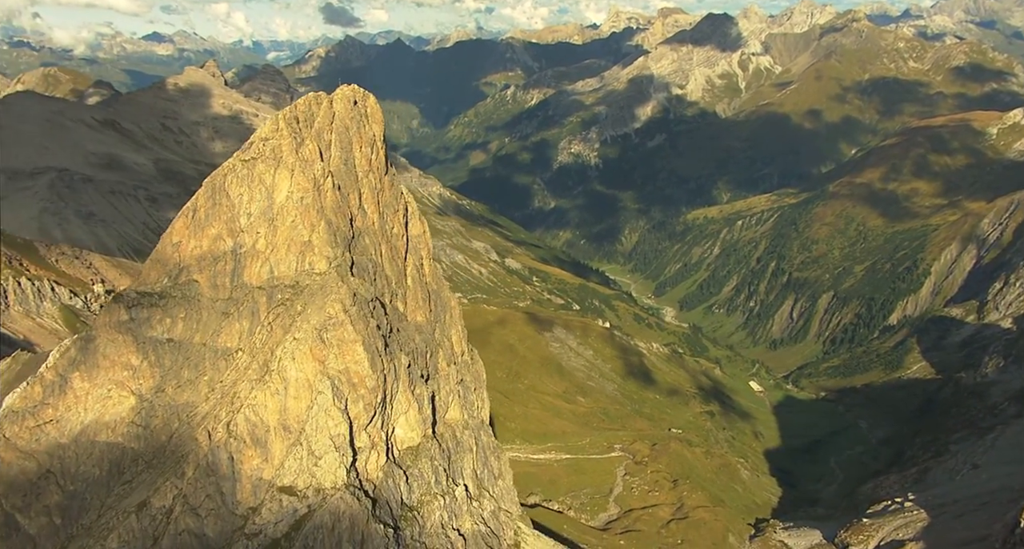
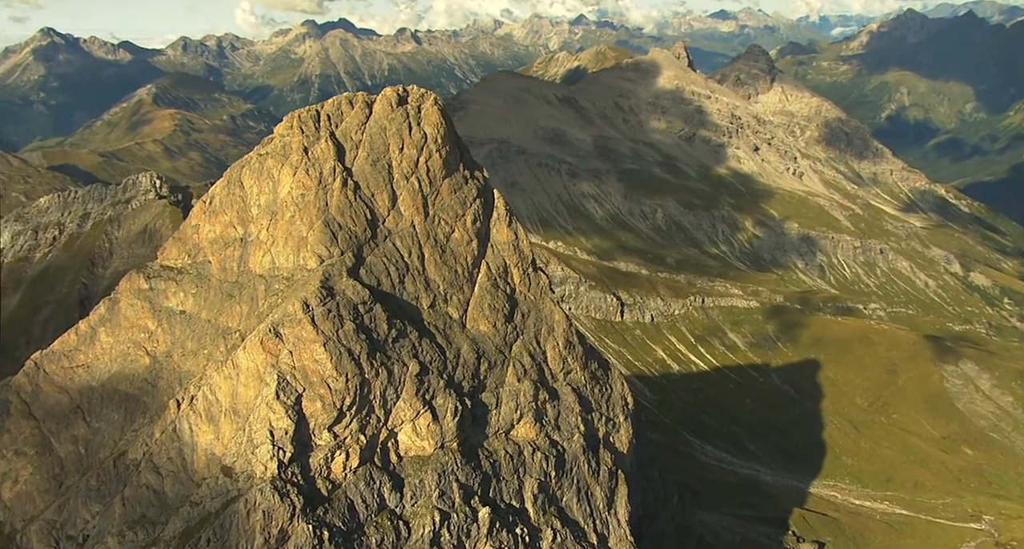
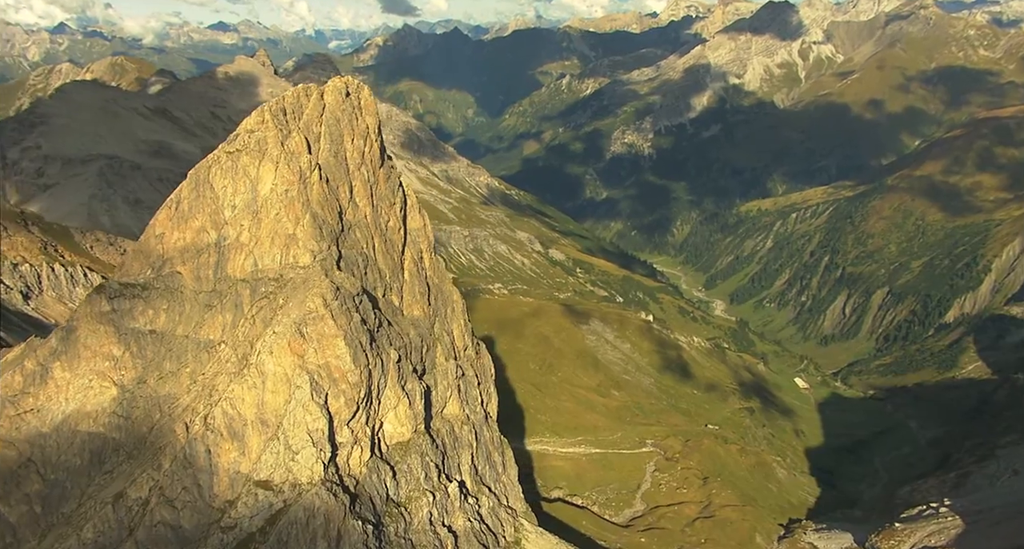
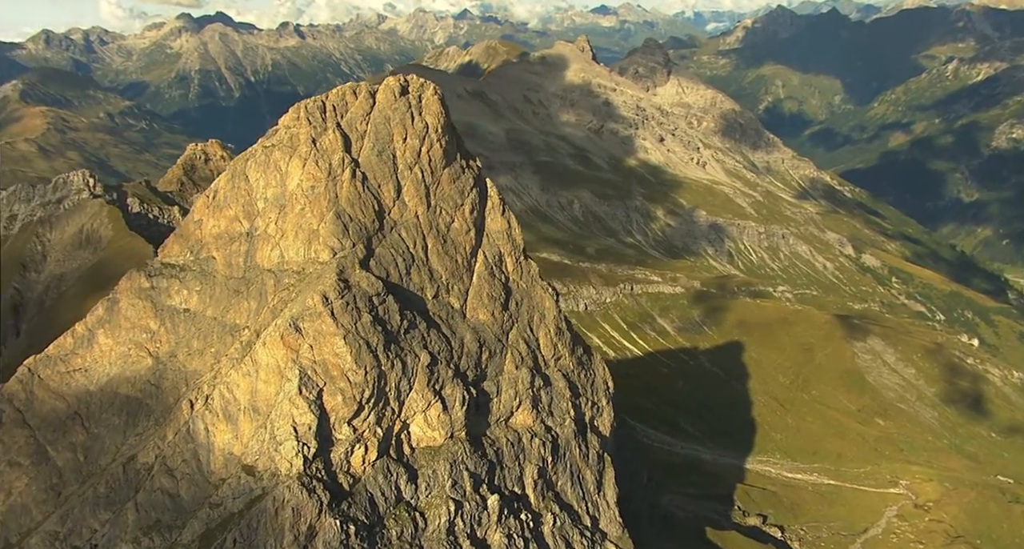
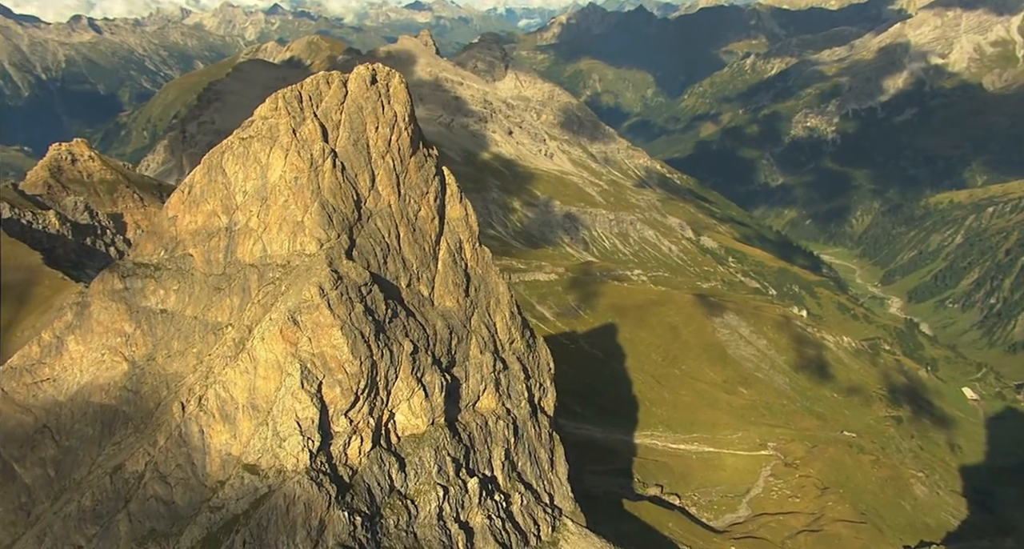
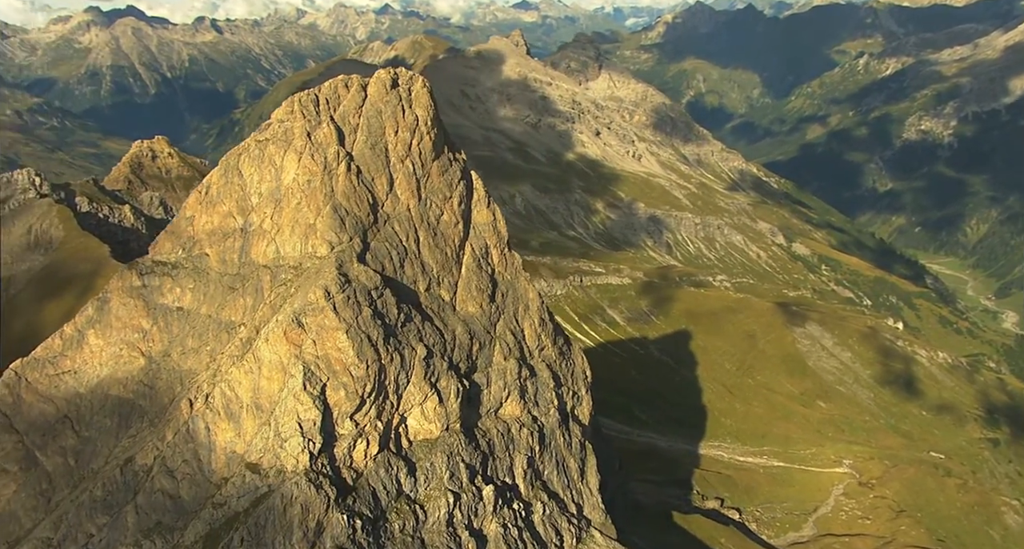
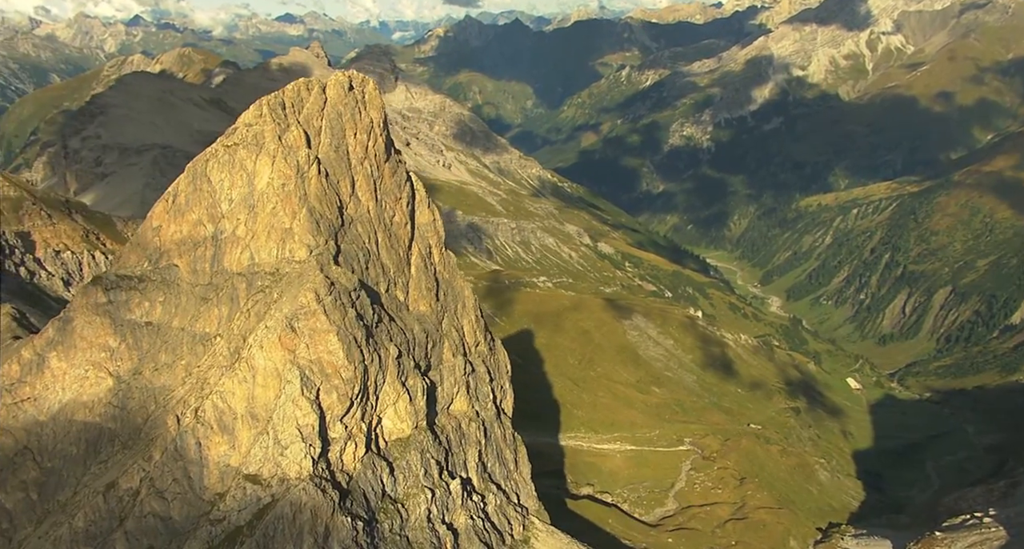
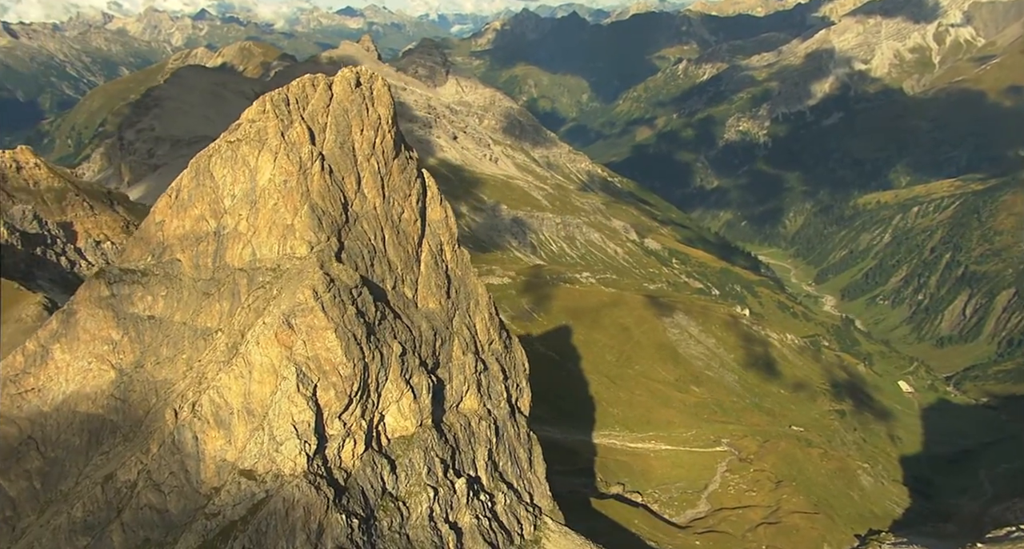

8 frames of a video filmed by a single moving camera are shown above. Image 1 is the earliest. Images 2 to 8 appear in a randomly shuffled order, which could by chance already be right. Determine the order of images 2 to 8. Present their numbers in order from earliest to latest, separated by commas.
3, 7, 8, 5, 6, 4, 2
